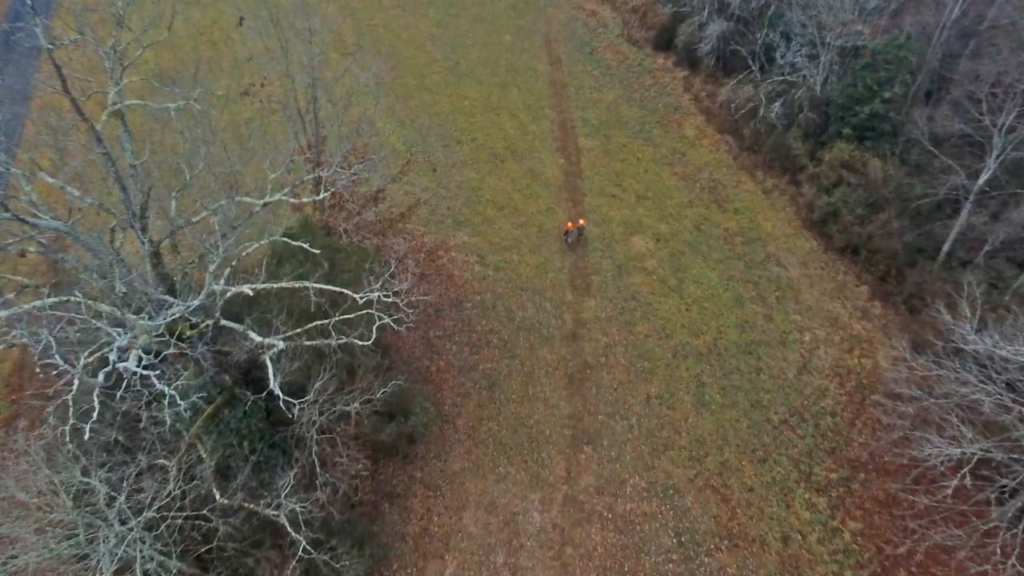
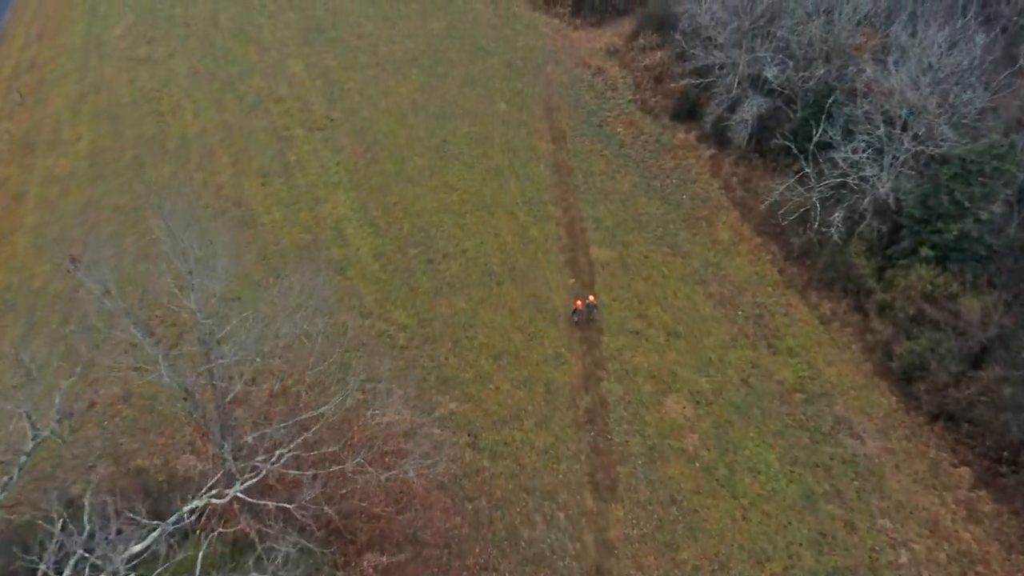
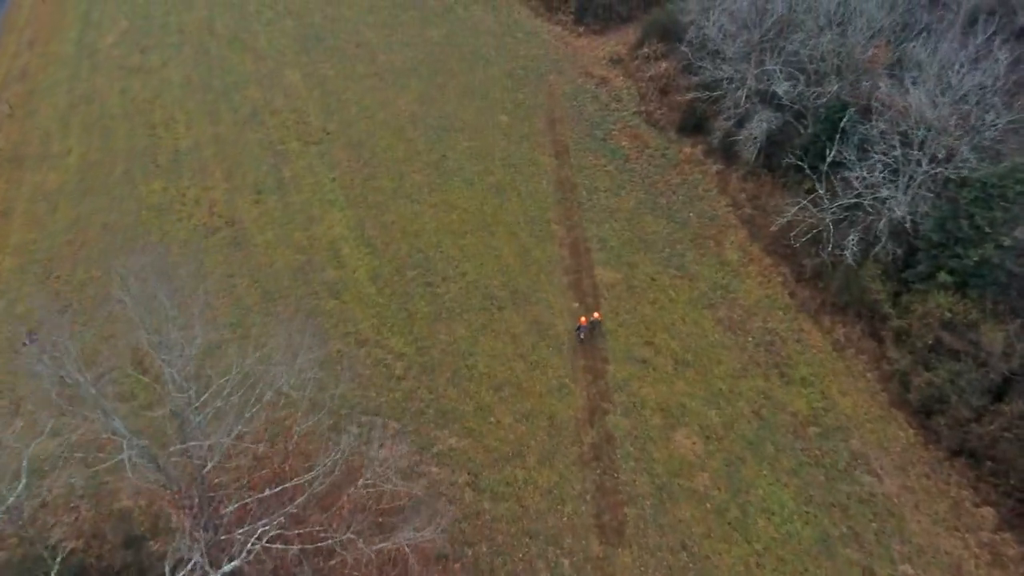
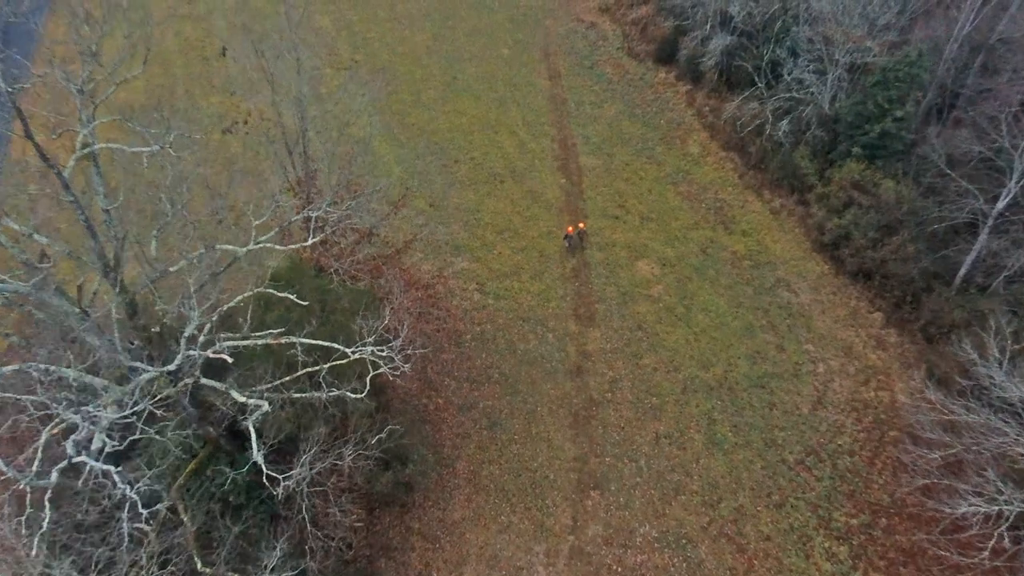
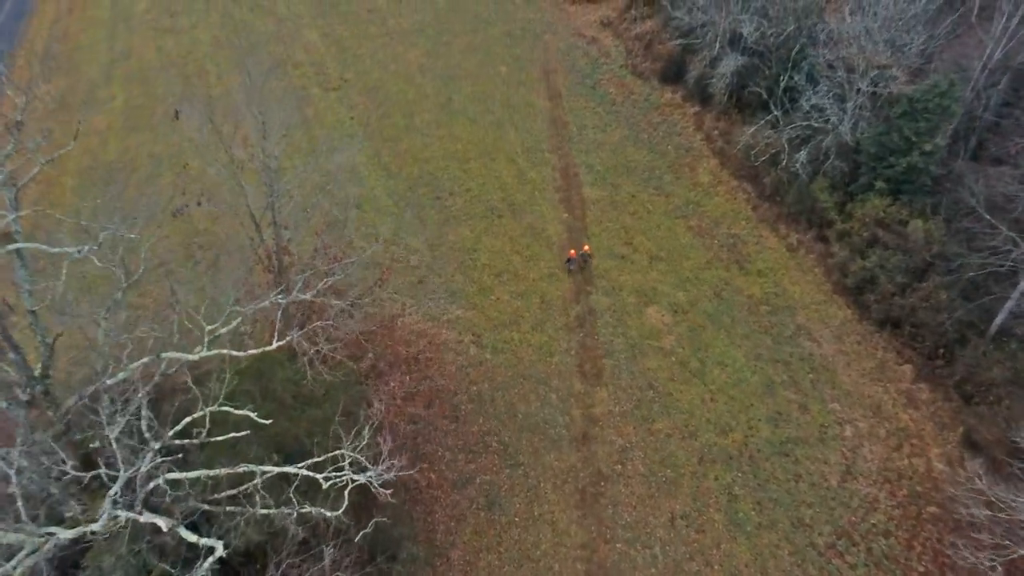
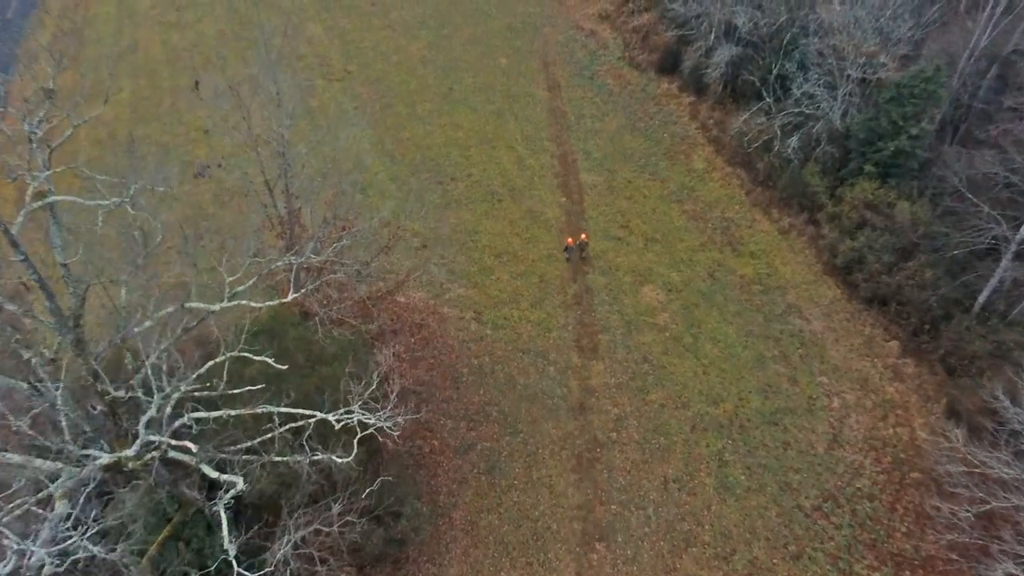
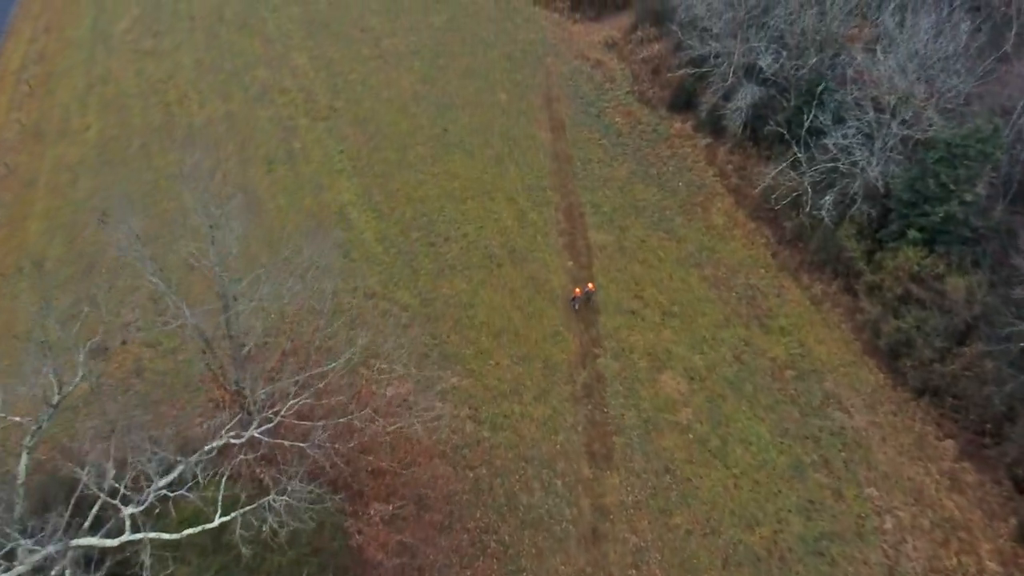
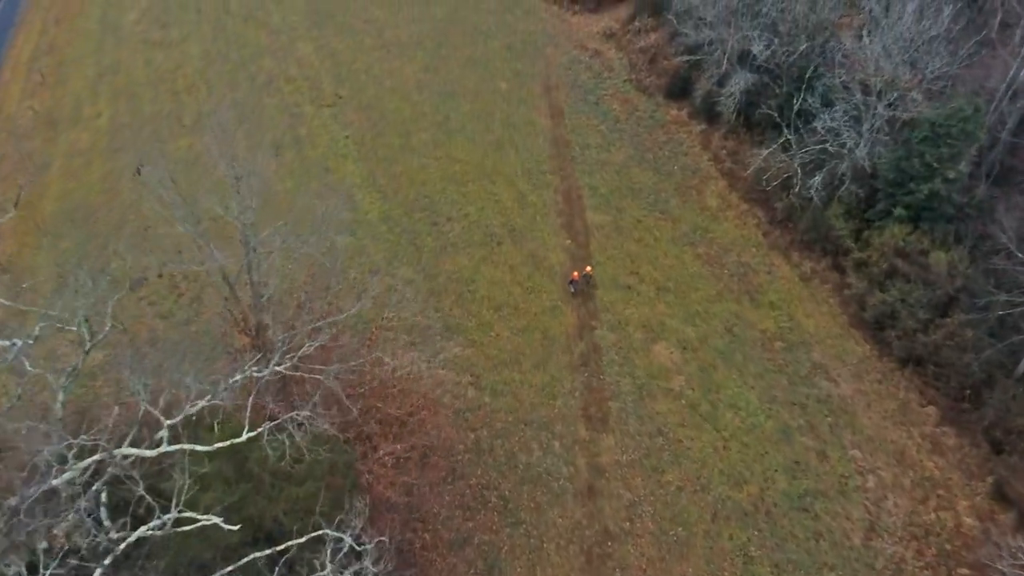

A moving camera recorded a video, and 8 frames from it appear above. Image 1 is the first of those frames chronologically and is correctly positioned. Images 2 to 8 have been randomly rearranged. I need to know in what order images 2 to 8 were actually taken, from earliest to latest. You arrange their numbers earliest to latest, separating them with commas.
4, 6, 5, 8, 7, 2, 3
